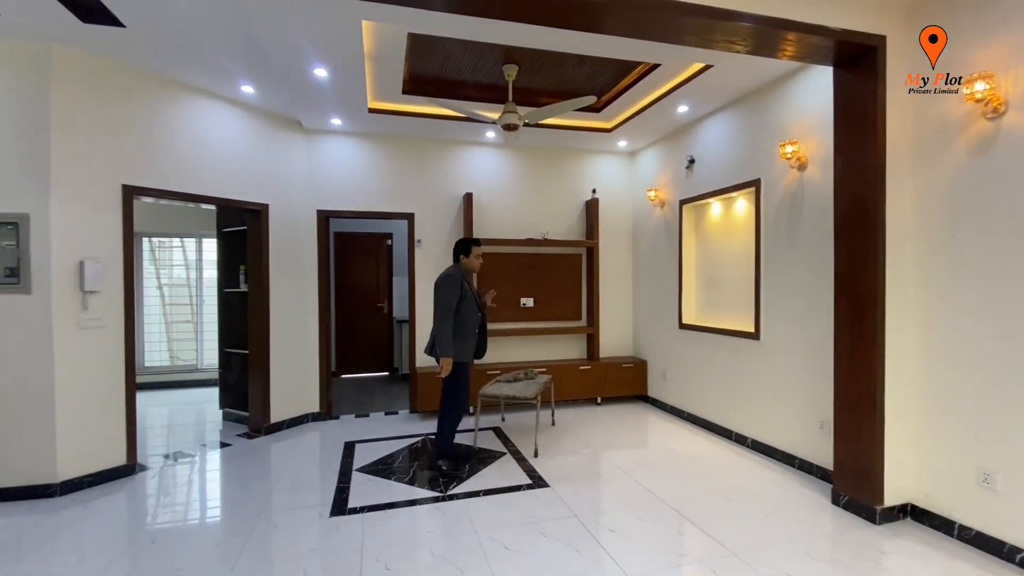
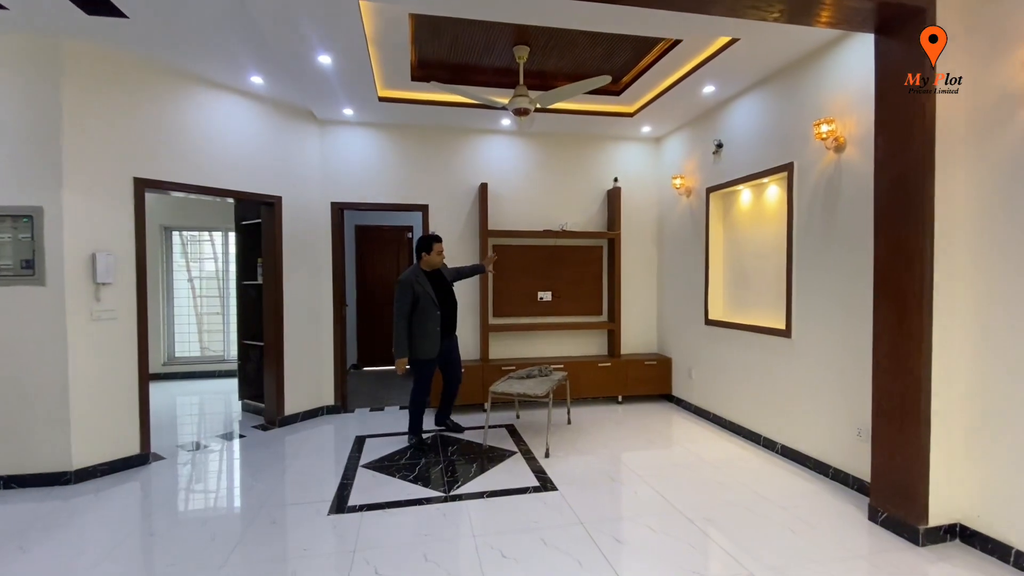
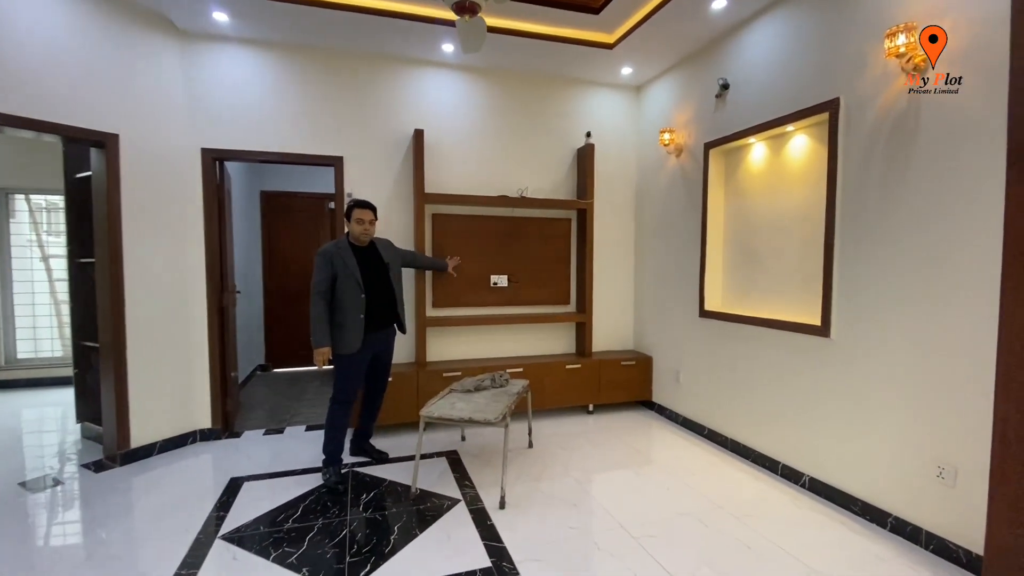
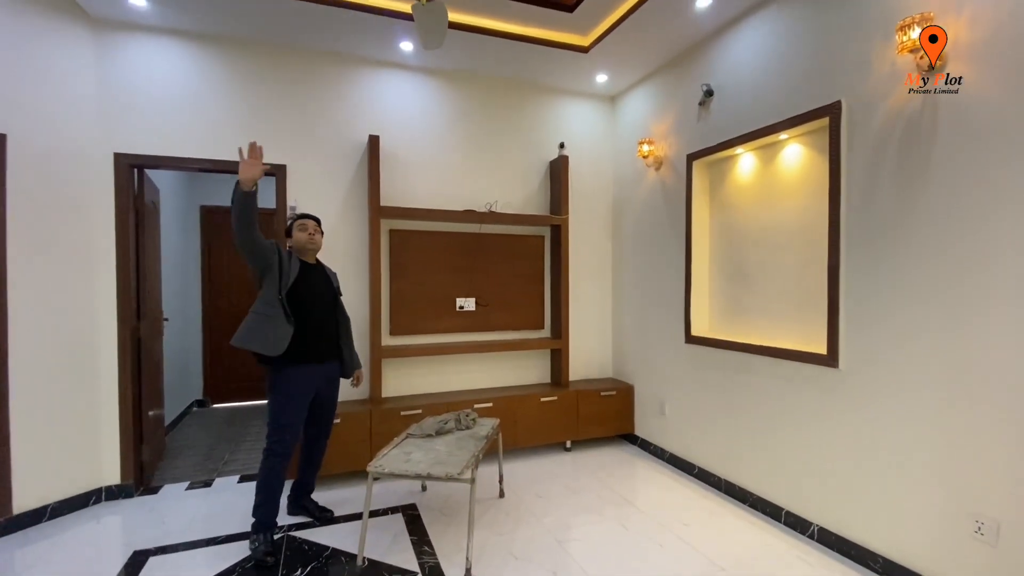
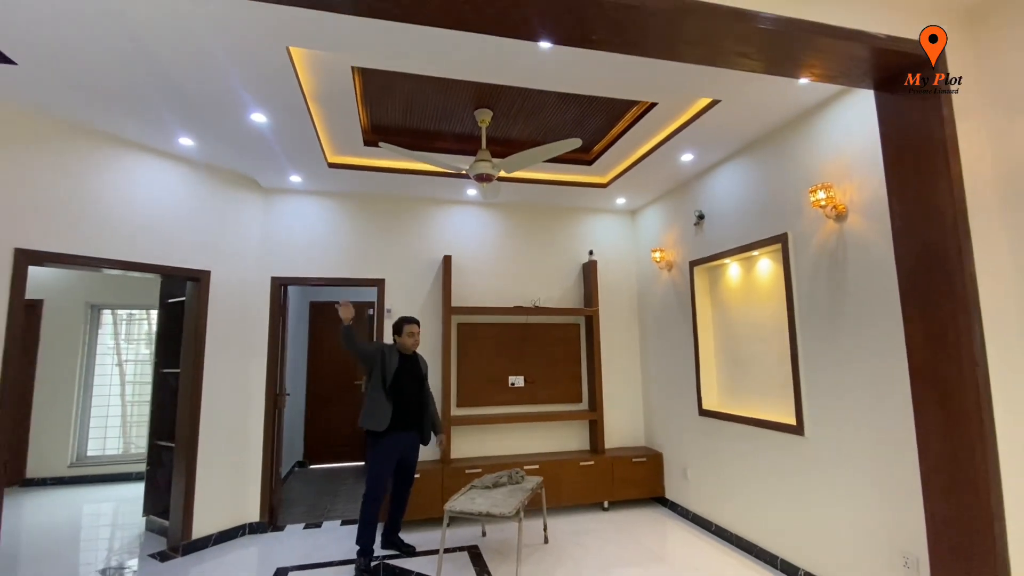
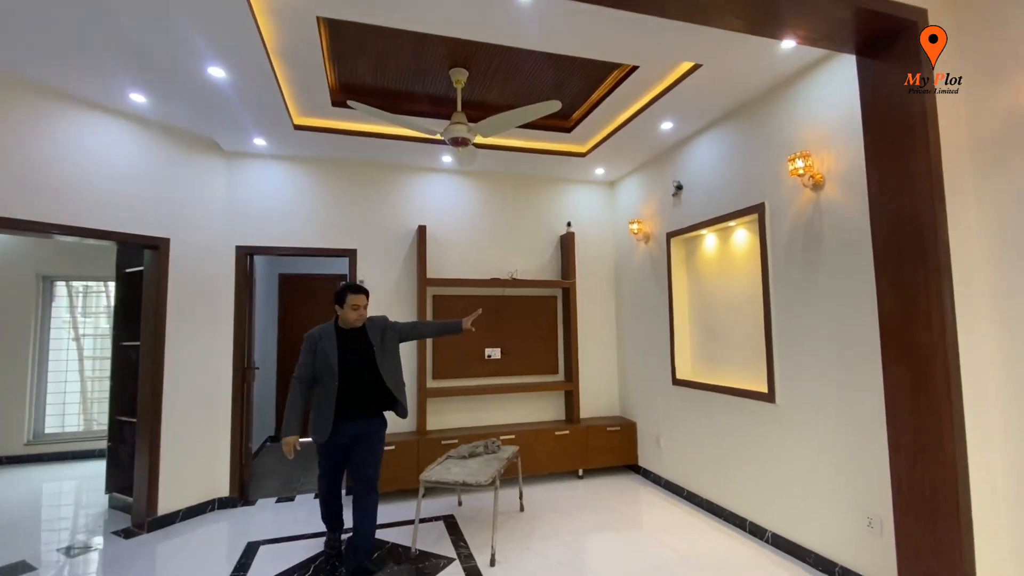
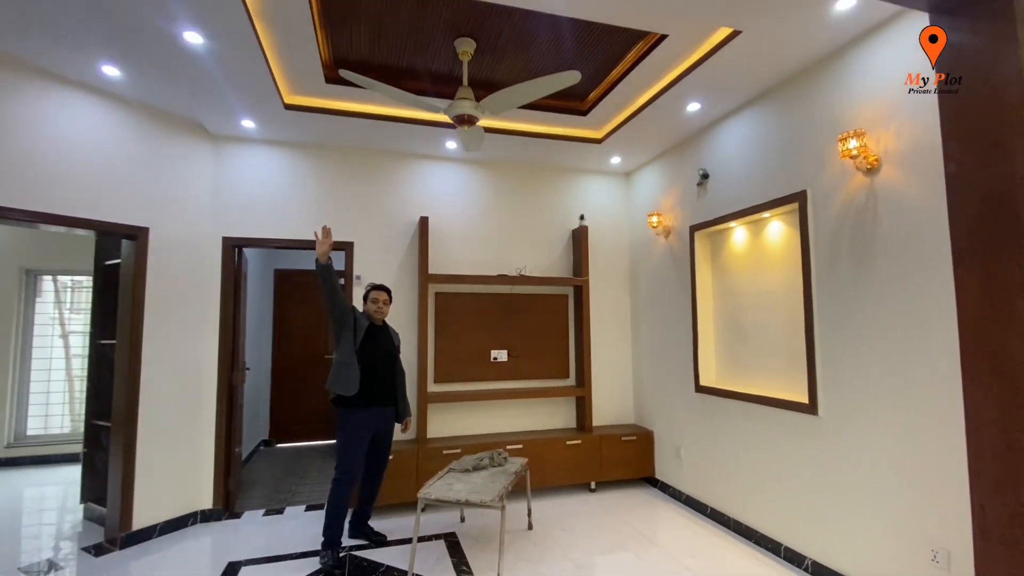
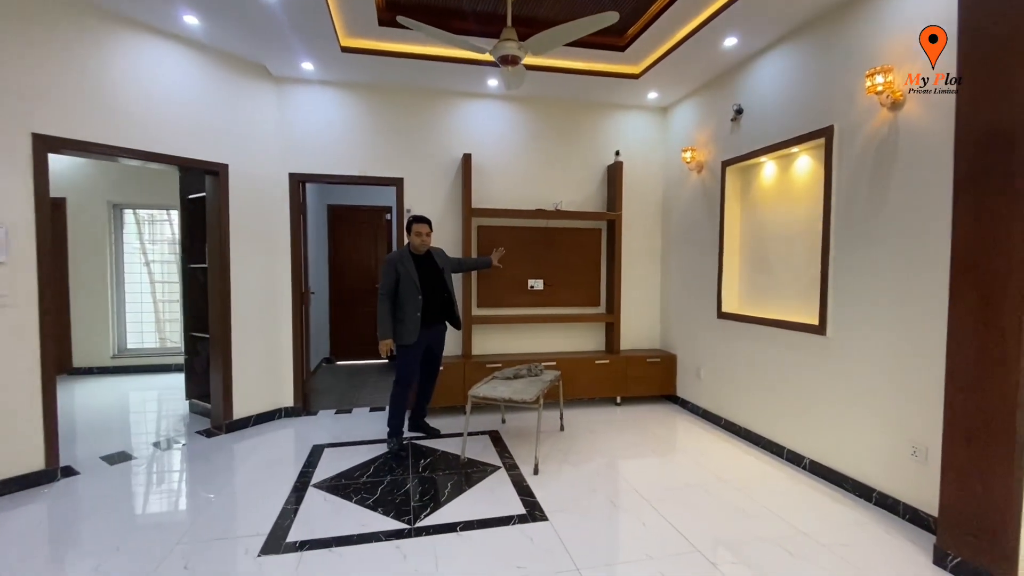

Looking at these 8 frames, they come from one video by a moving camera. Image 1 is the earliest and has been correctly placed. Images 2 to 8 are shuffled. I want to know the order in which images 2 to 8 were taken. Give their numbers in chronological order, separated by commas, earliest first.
2, 8, 3, 4, 7, 5, 6
